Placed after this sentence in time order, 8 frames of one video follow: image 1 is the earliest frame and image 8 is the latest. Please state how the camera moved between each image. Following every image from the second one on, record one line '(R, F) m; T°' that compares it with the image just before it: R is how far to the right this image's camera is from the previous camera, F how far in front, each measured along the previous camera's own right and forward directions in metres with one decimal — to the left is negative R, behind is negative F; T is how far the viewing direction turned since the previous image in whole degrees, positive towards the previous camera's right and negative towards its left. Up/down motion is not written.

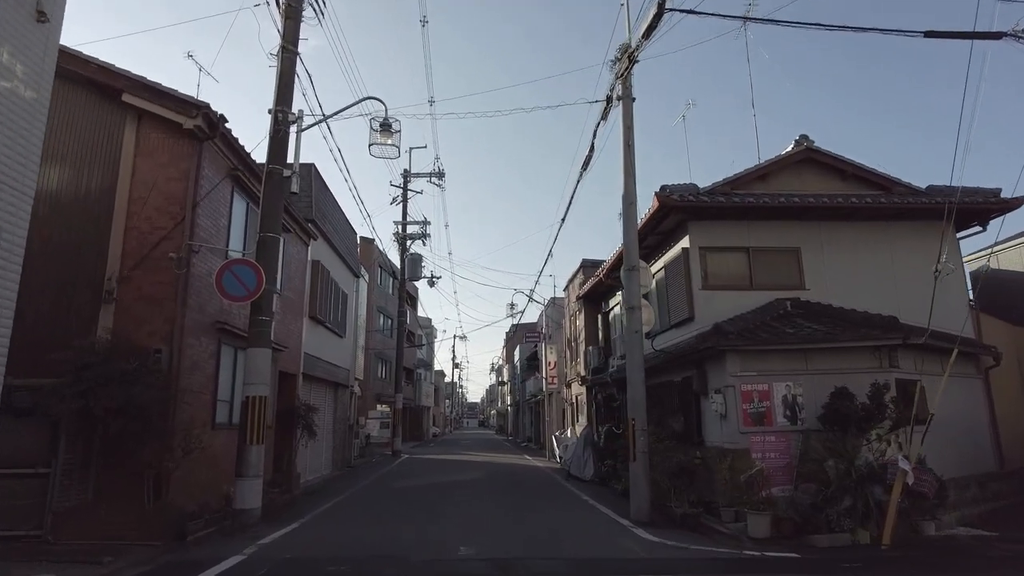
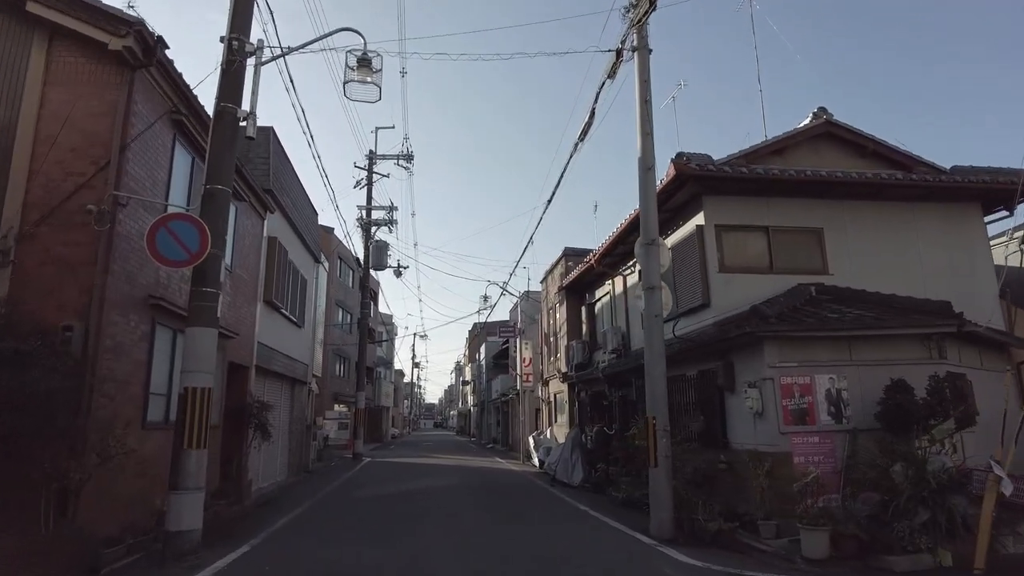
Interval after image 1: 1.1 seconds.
(-0.6, +1.8) m; +4°
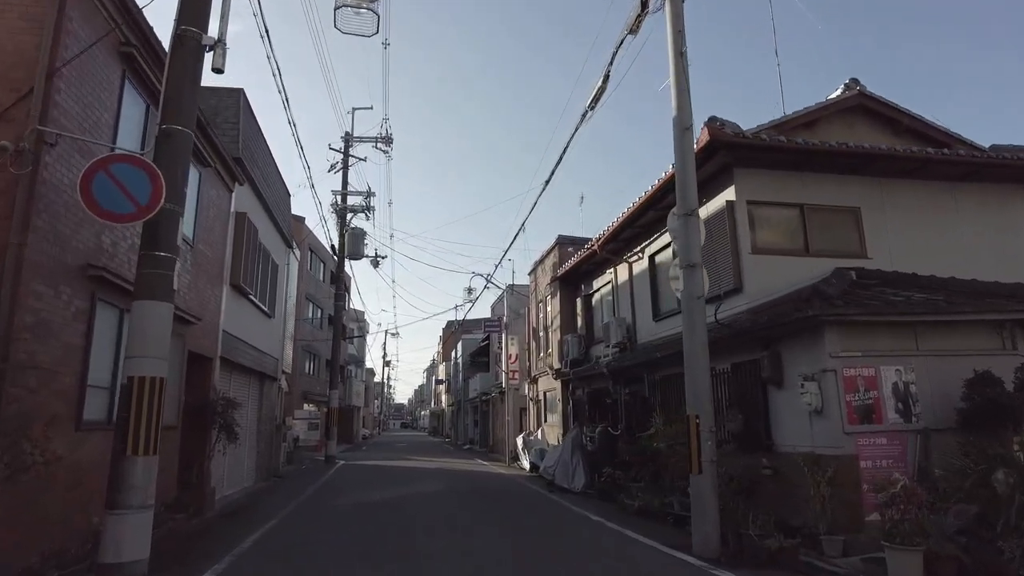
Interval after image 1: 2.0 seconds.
(-0.6, +1.5) m; +3°
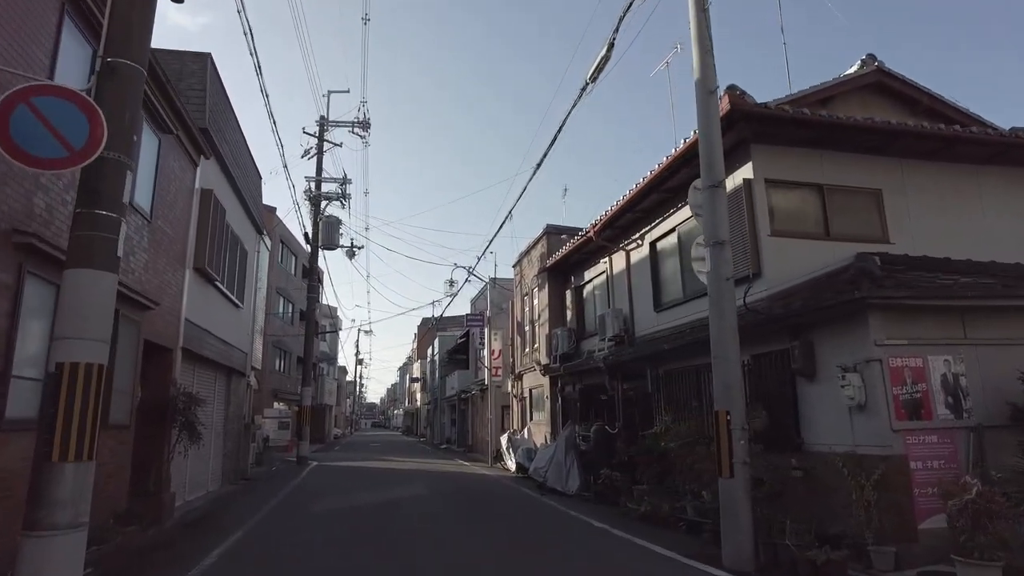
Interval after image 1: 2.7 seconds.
(-0.4, +1.0) m; +2°
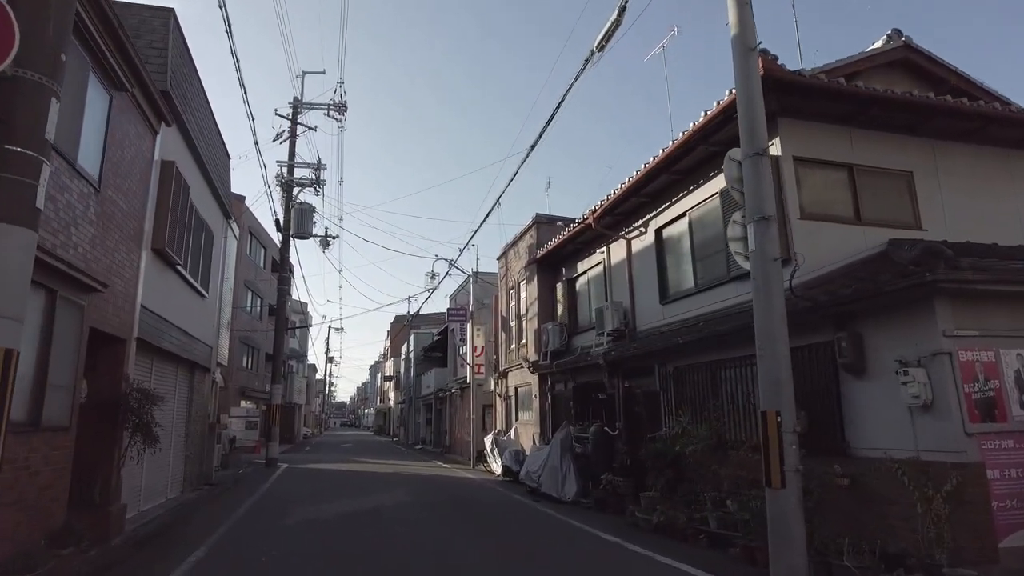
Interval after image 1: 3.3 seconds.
(-0.4, +1.1) m; +3°
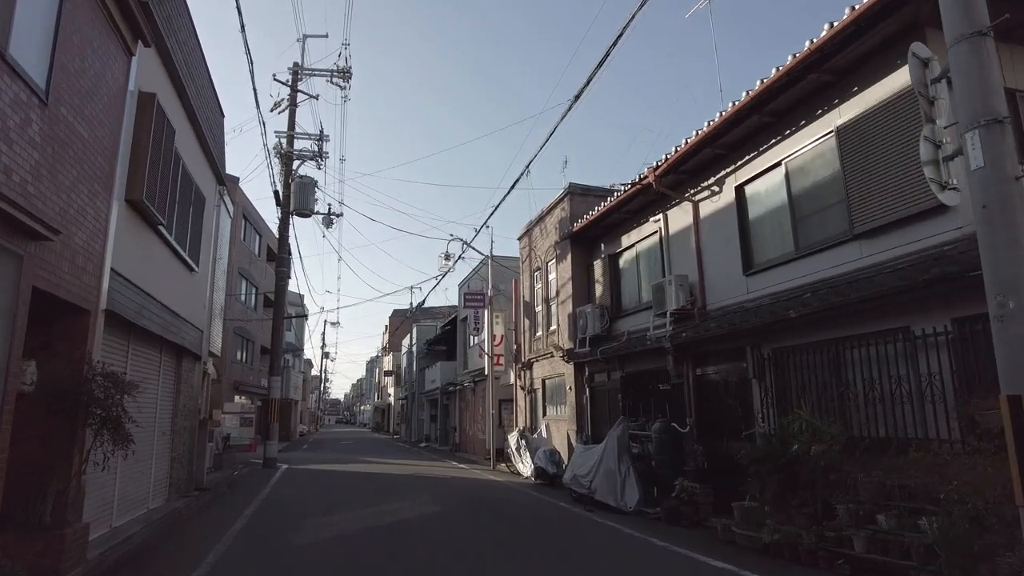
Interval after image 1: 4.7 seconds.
(-0.9, +2.0) m; +1°
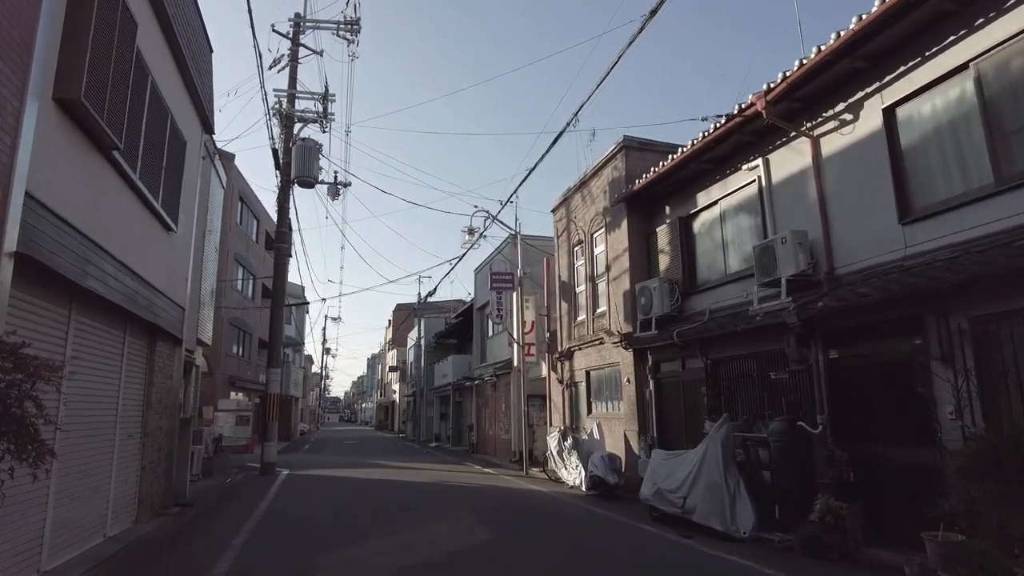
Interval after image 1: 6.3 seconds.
(-0.9, +2.6) m; 0°
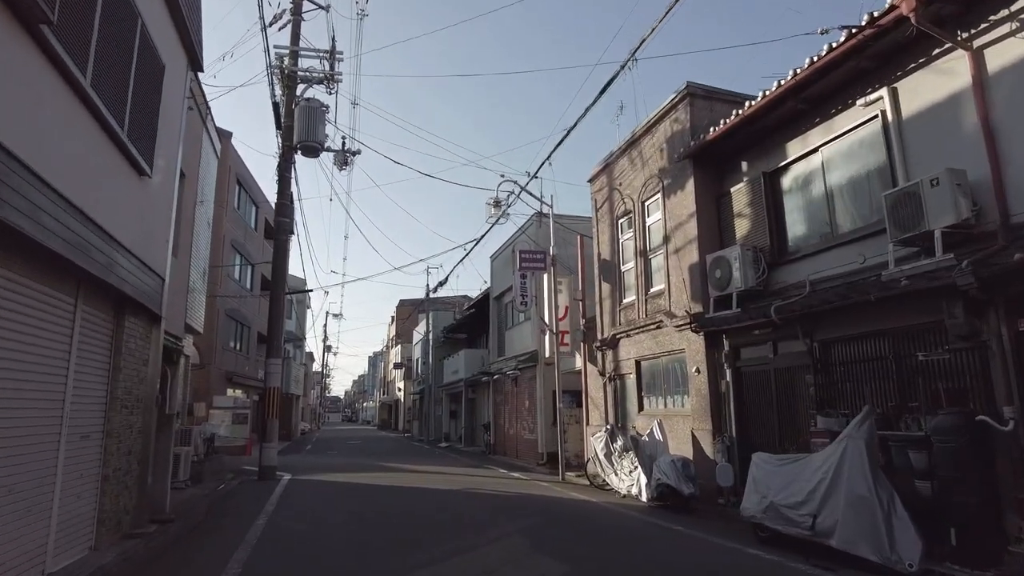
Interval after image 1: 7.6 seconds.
(-0.8, +2.1) m; 0°
